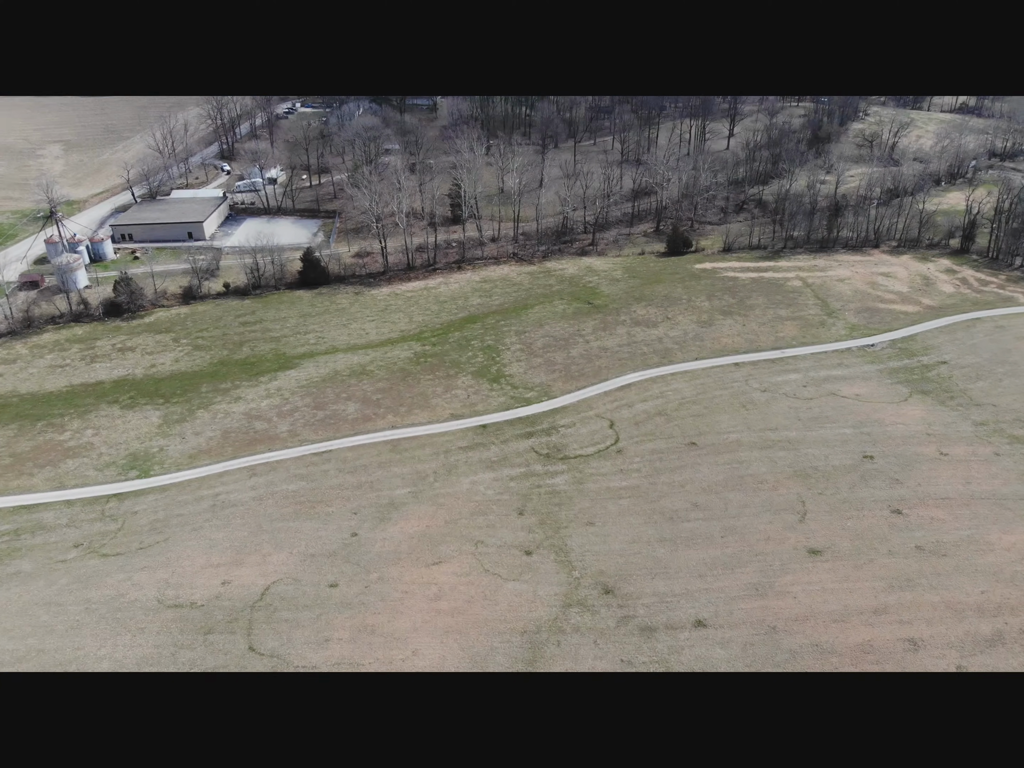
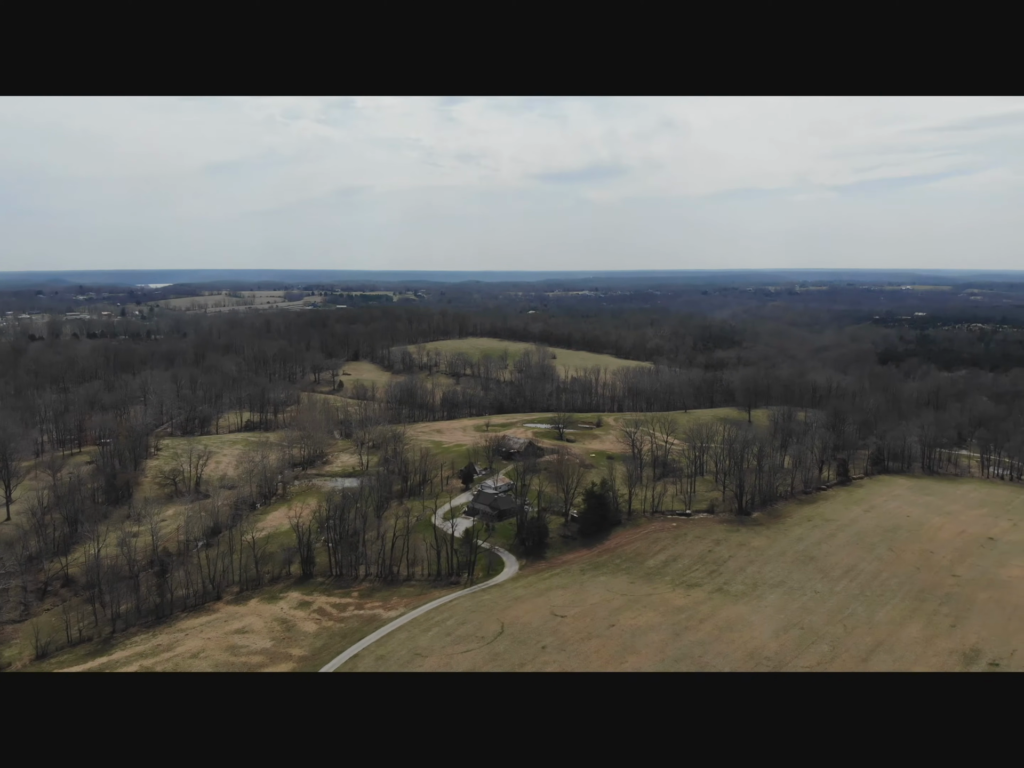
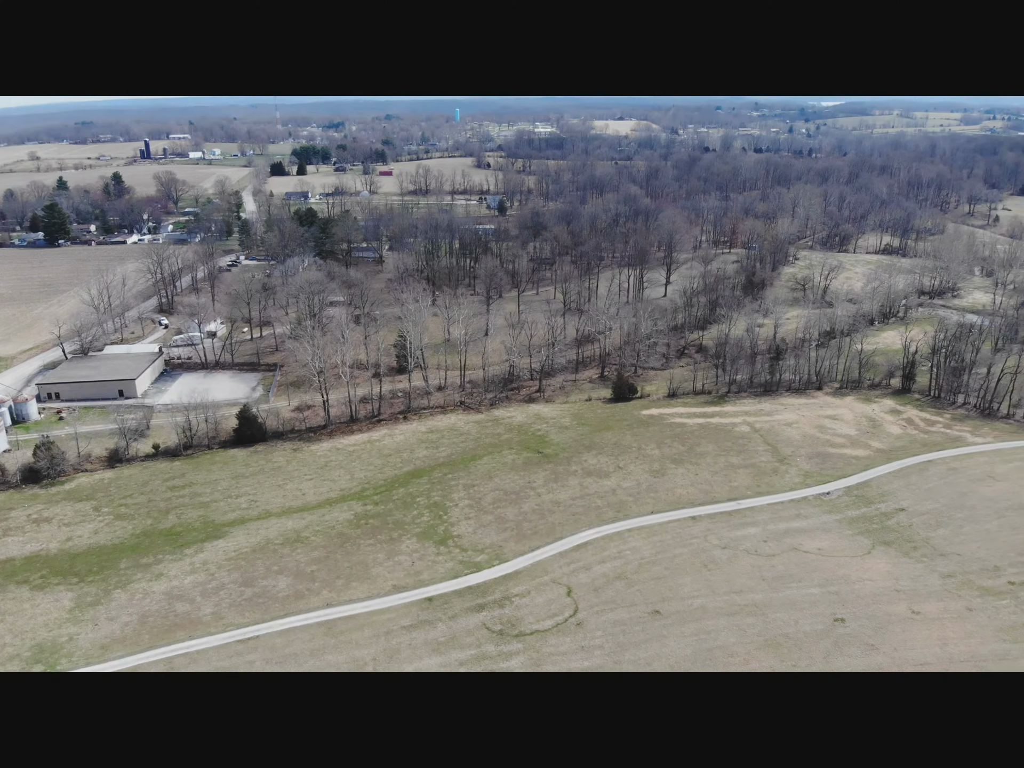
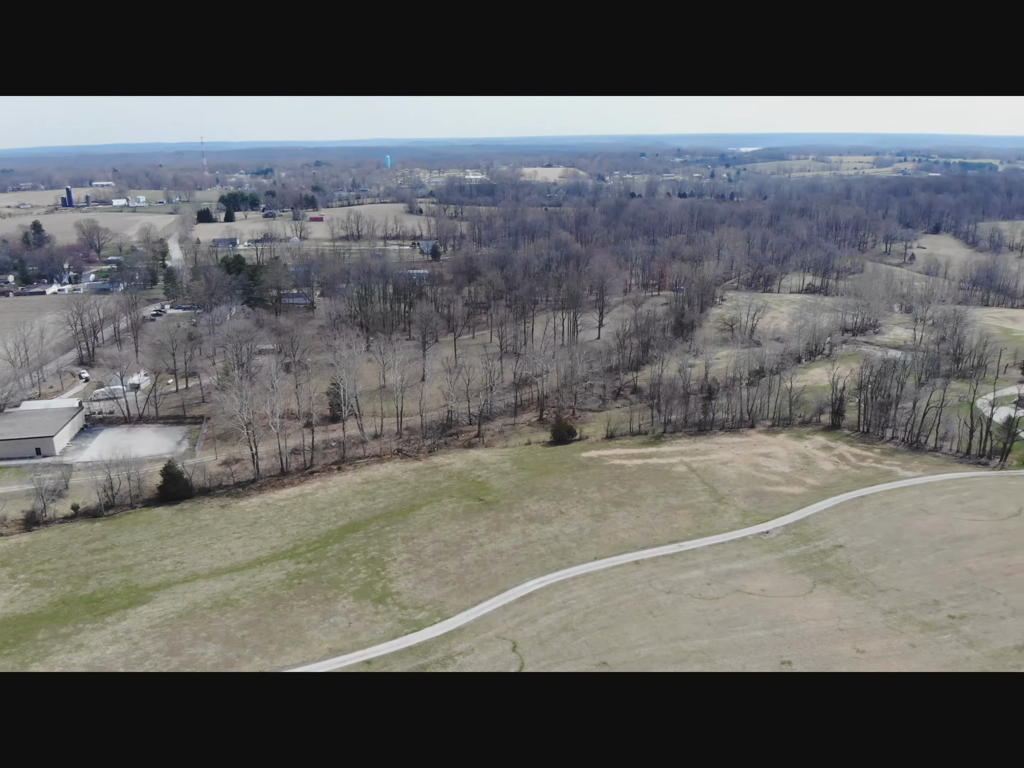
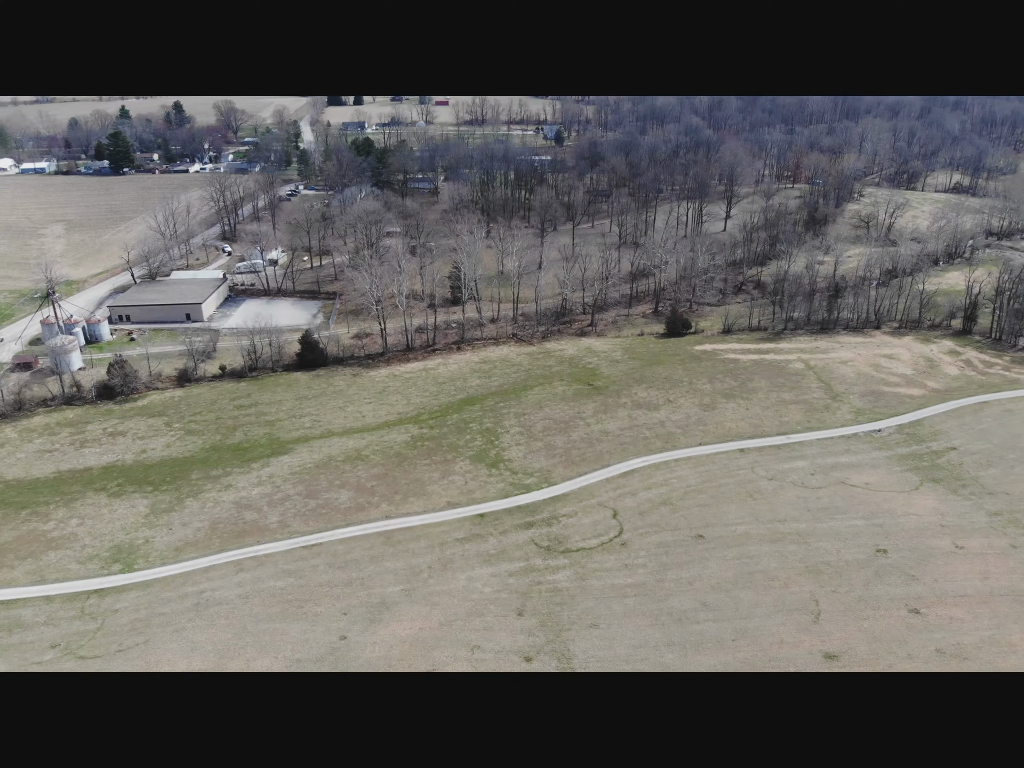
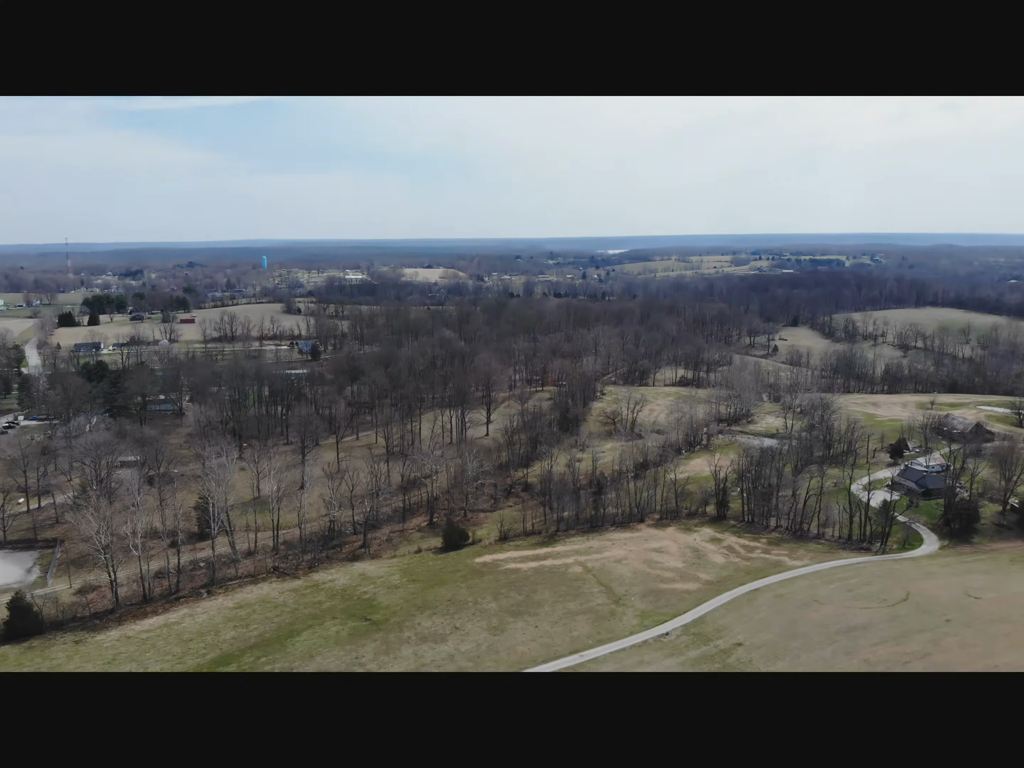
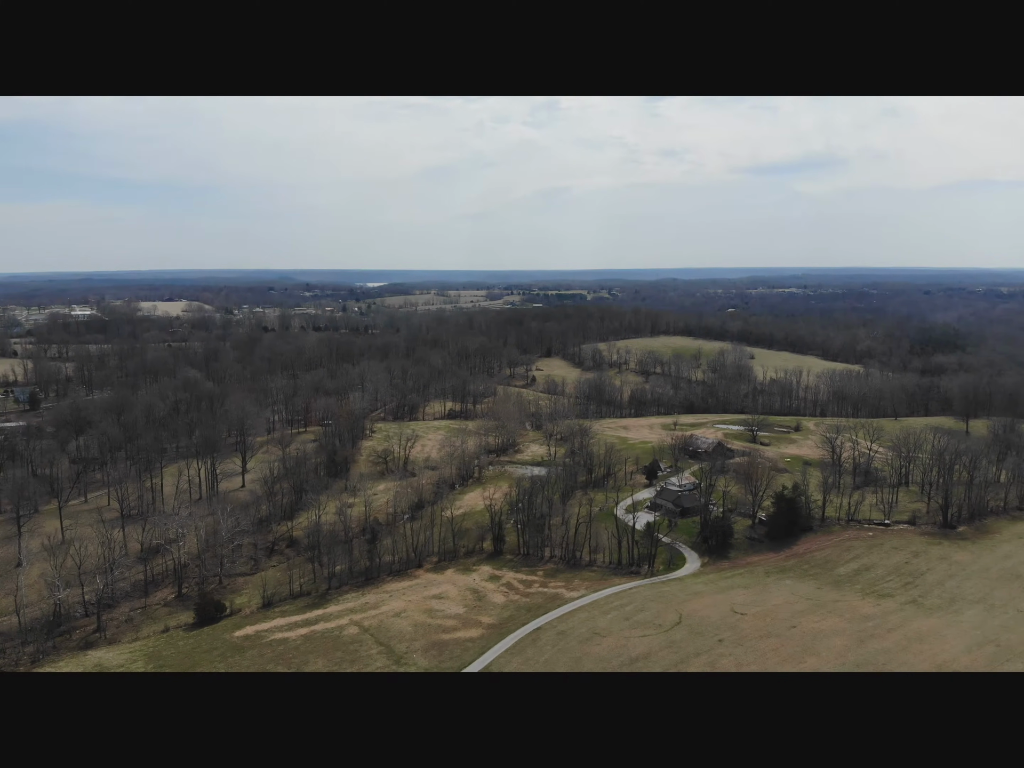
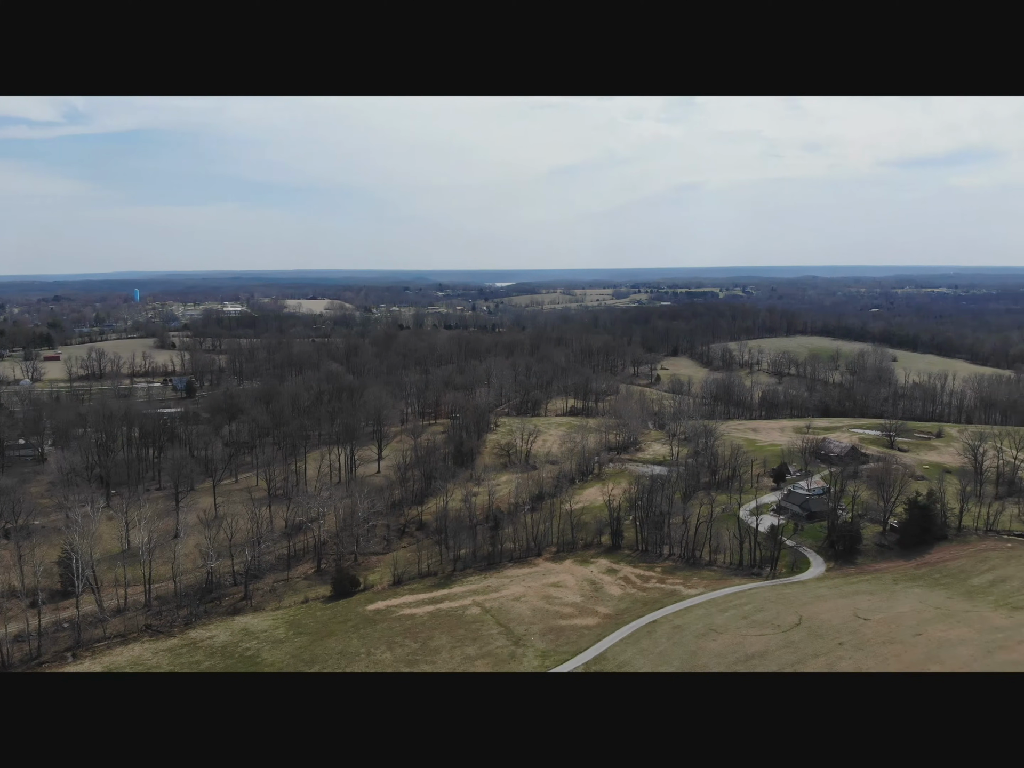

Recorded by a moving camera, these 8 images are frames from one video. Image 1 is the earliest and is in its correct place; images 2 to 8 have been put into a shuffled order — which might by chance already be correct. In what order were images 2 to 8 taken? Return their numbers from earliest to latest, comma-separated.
5, 3, 4, 6, 8, 7, 2
